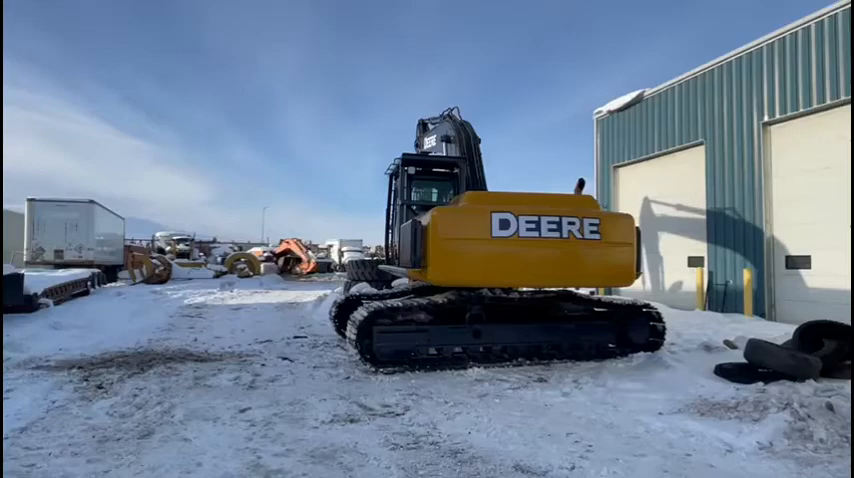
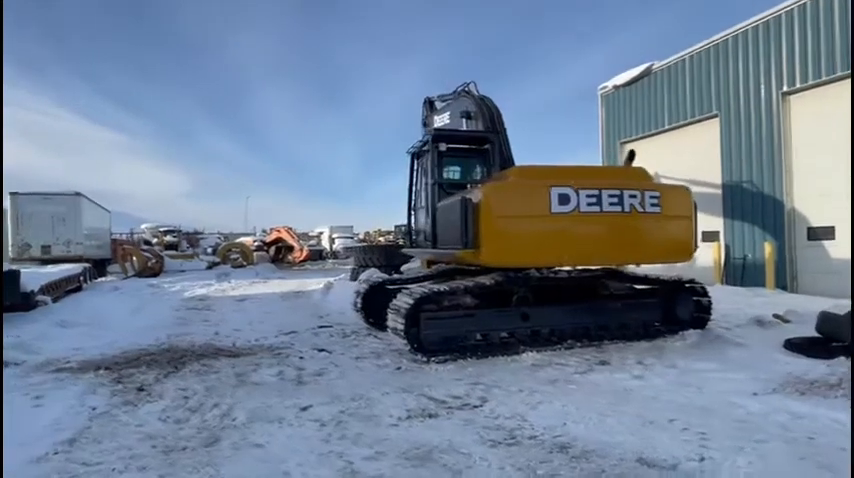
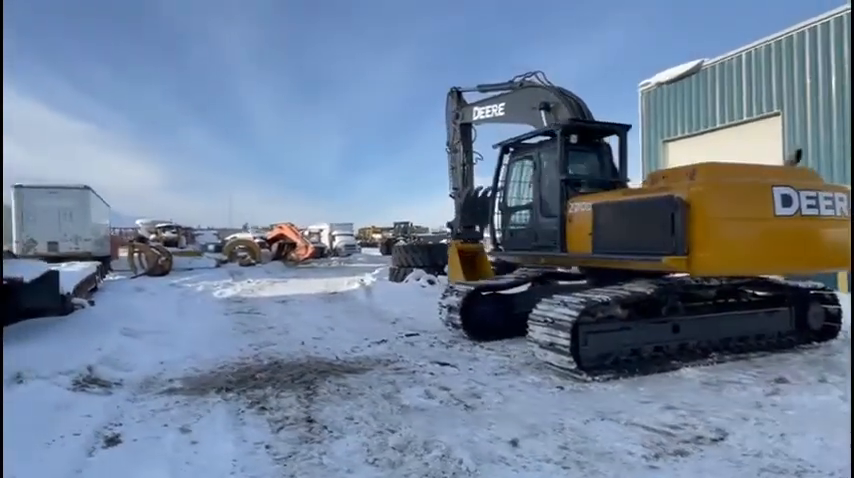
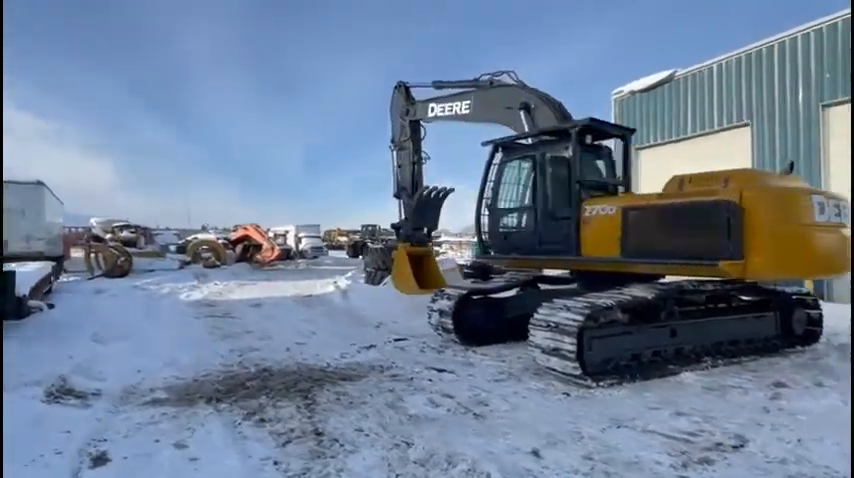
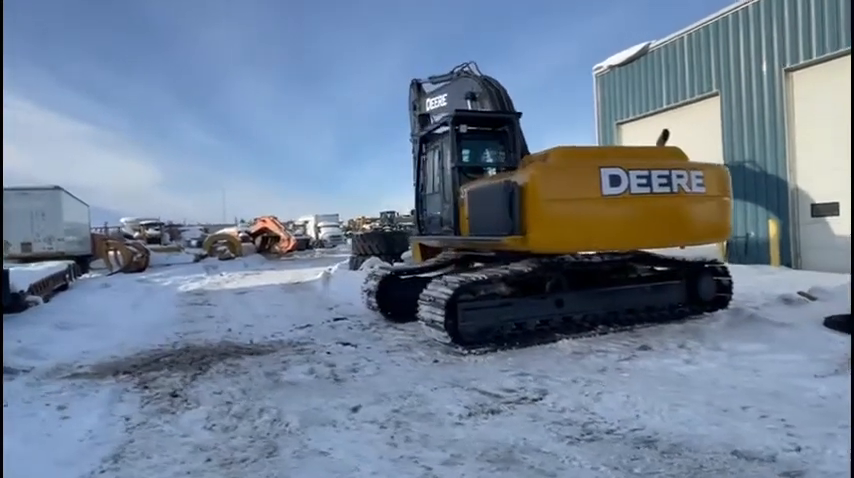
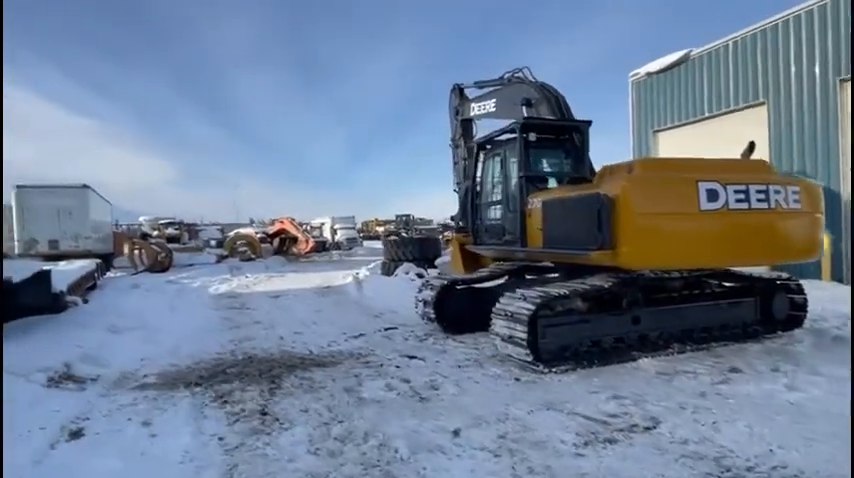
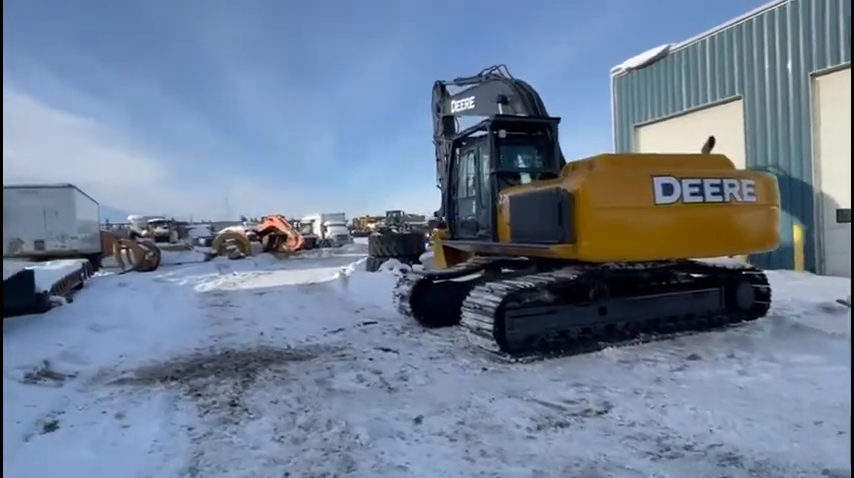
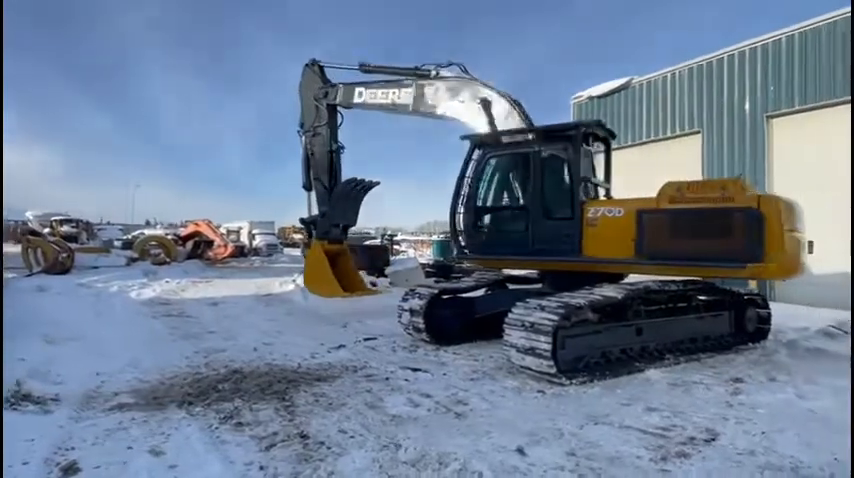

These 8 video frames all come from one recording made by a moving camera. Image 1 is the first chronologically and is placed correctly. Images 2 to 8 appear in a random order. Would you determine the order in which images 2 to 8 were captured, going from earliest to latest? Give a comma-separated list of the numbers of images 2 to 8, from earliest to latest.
2, 5, 7, 6, 3, 4, 8
